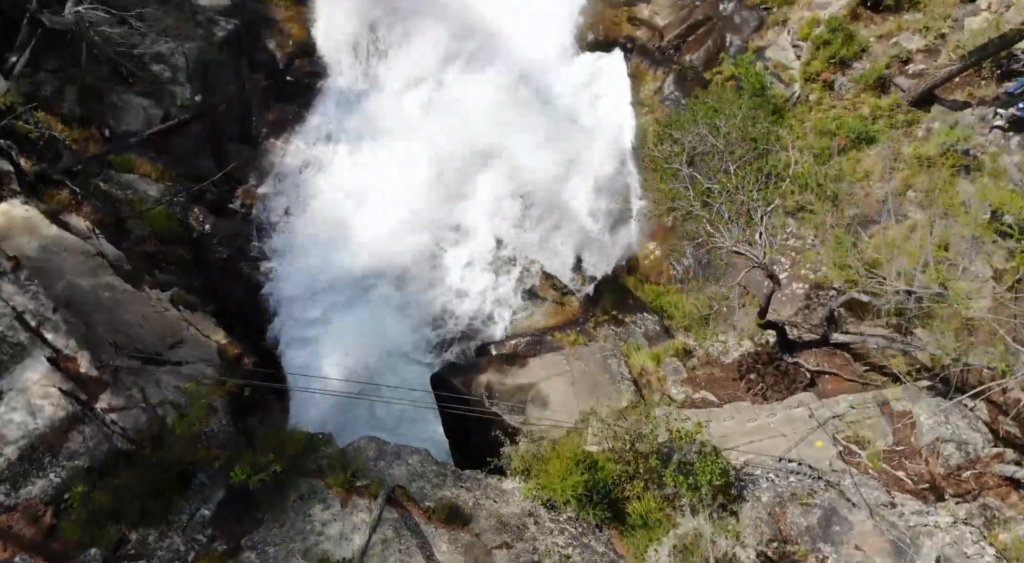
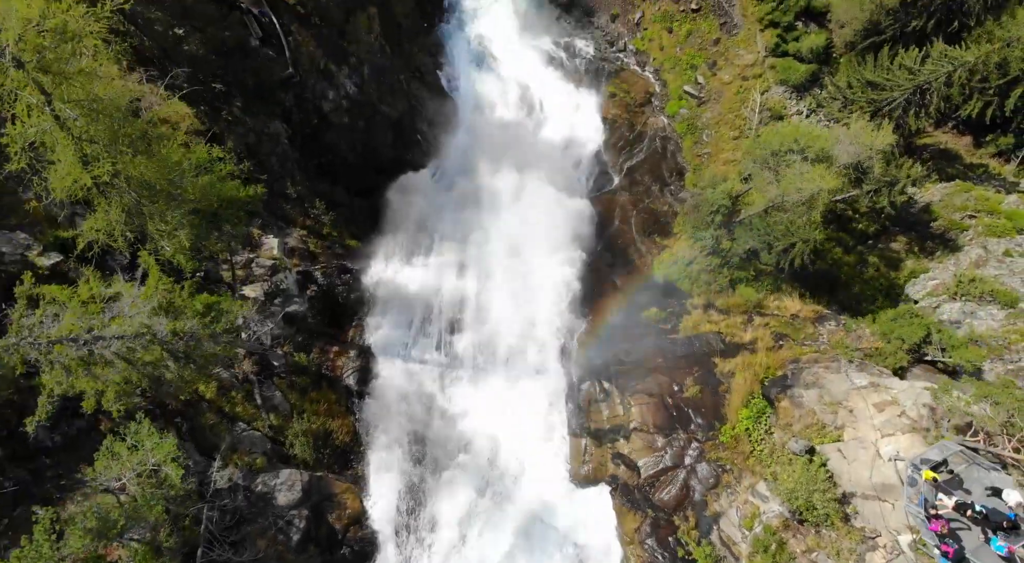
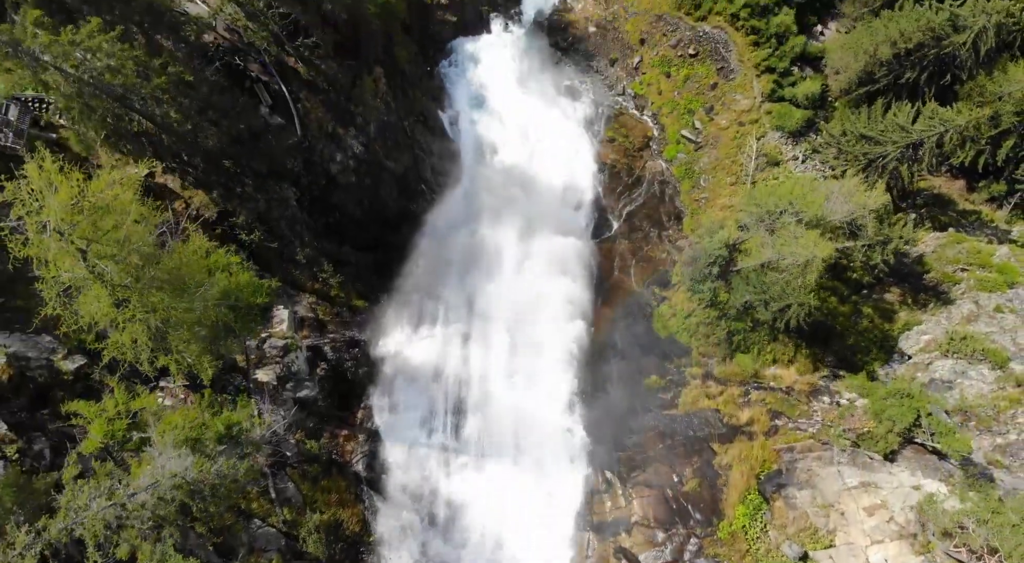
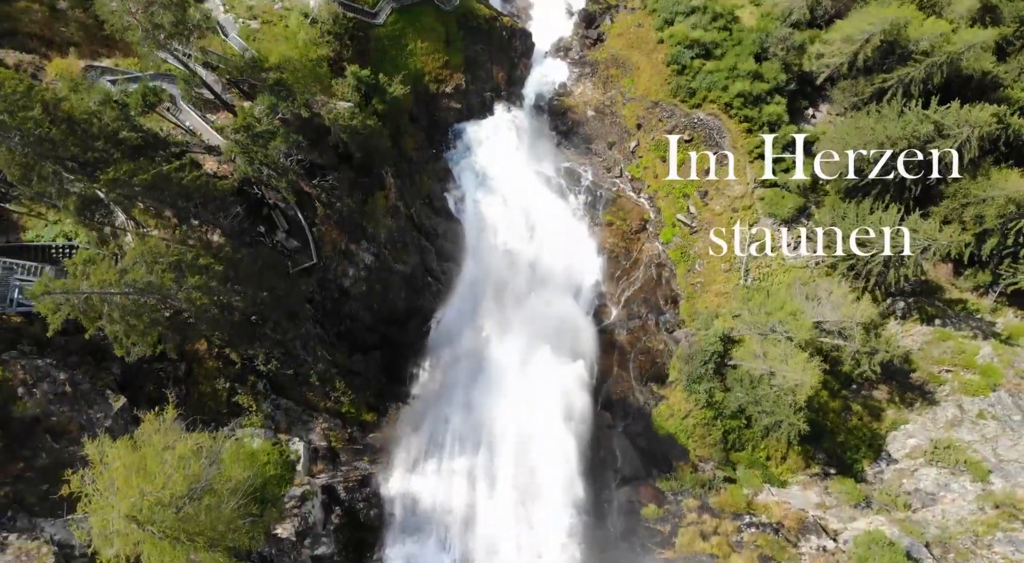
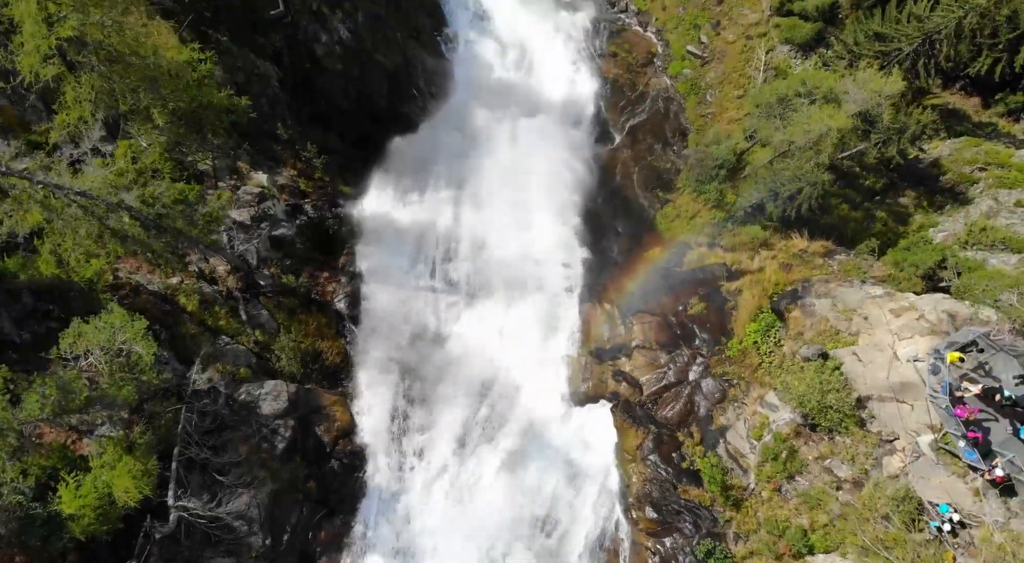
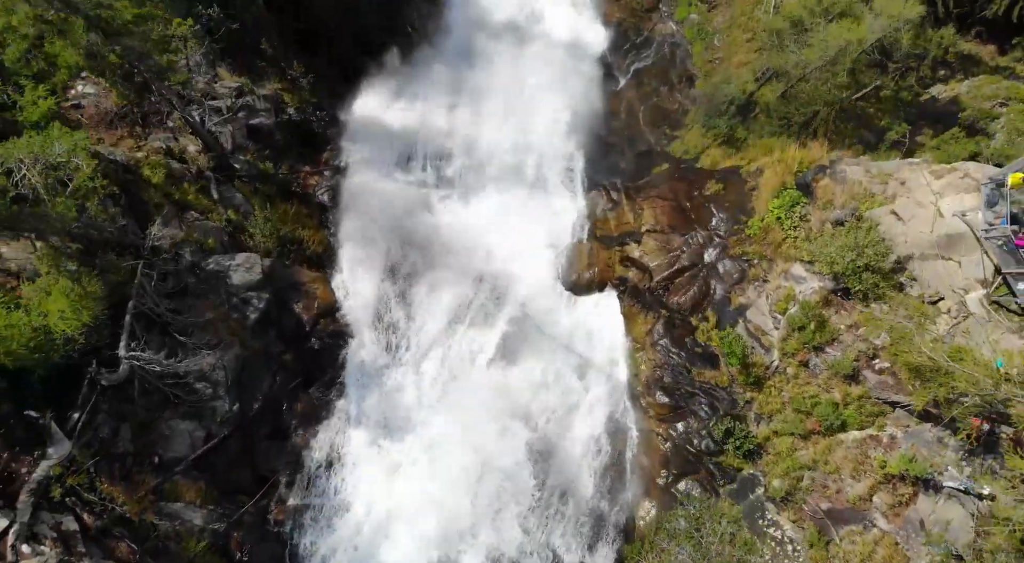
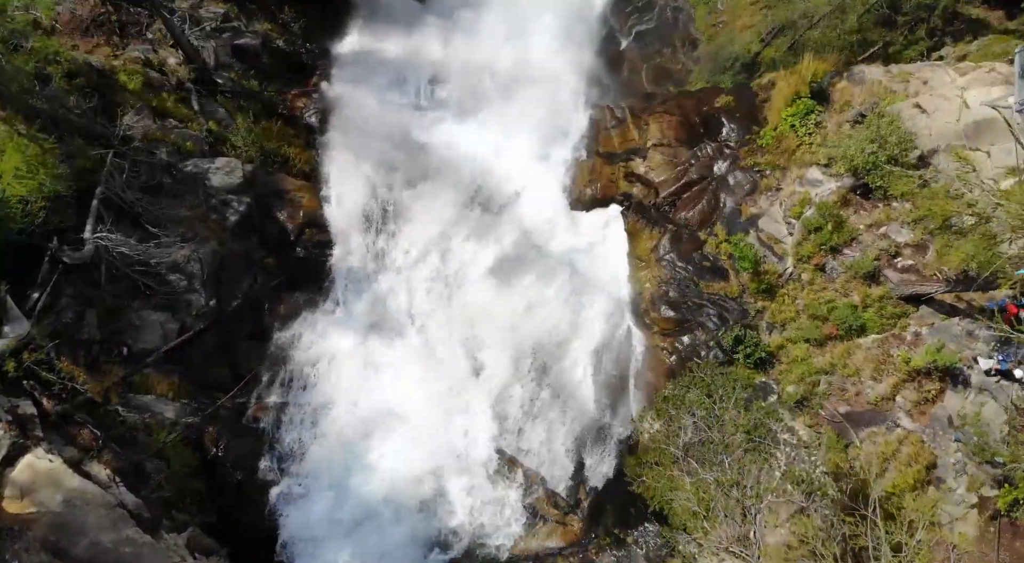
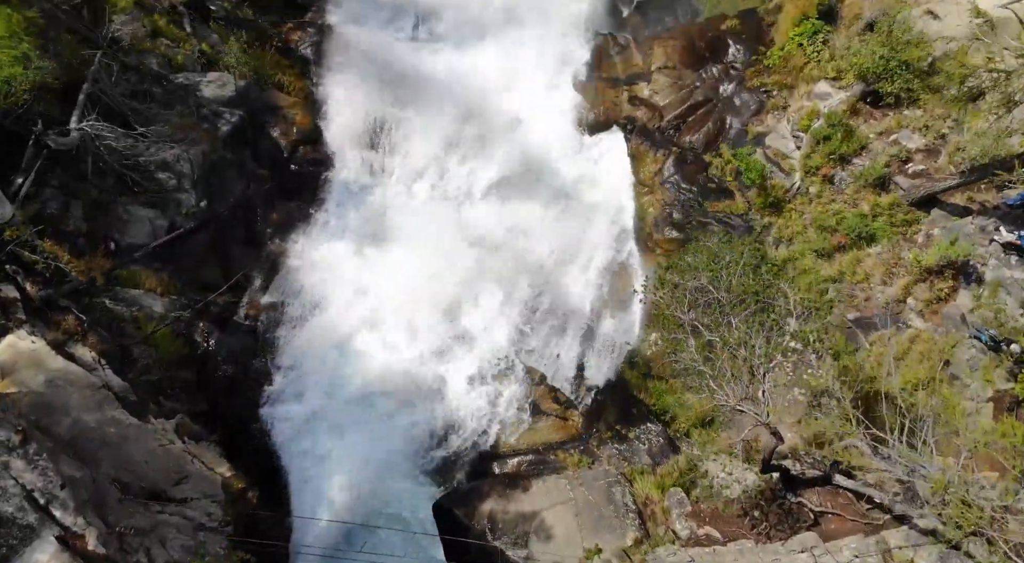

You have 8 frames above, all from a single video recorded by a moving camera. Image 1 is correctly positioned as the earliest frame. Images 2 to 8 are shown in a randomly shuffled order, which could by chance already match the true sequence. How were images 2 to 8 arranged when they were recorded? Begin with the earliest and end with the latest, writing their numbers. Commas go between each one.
8, 7, 6, 5, 2, 3, 4
